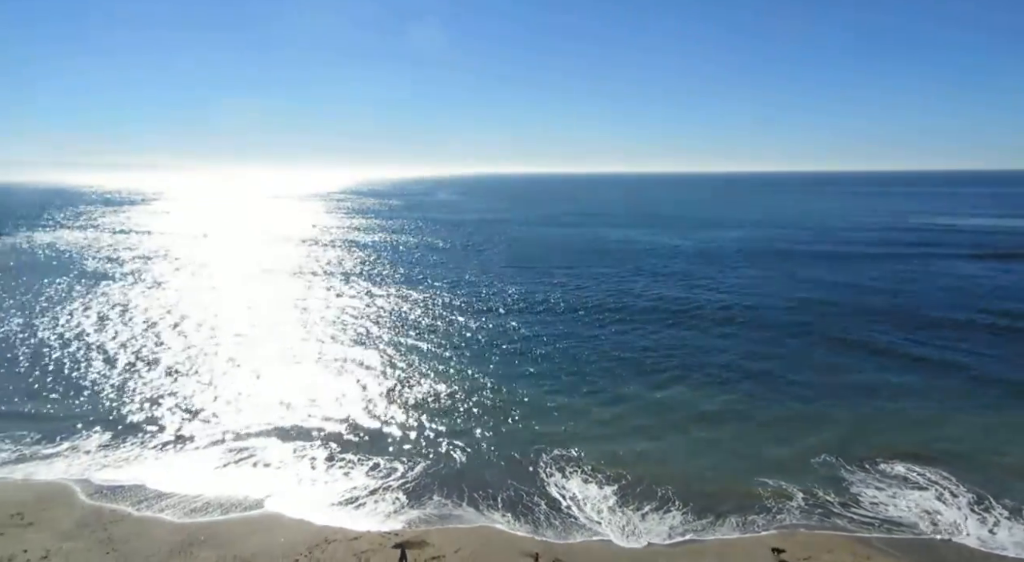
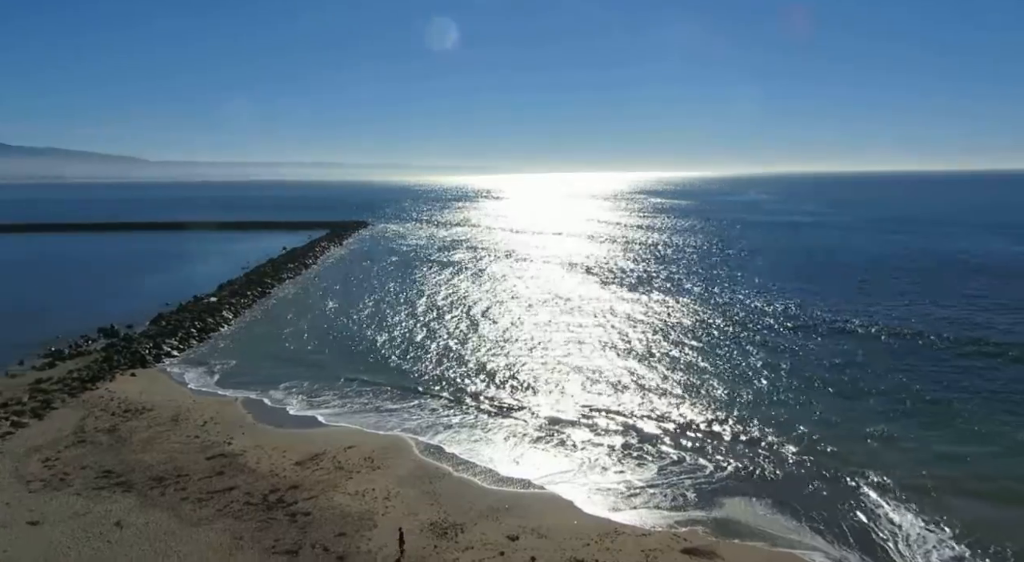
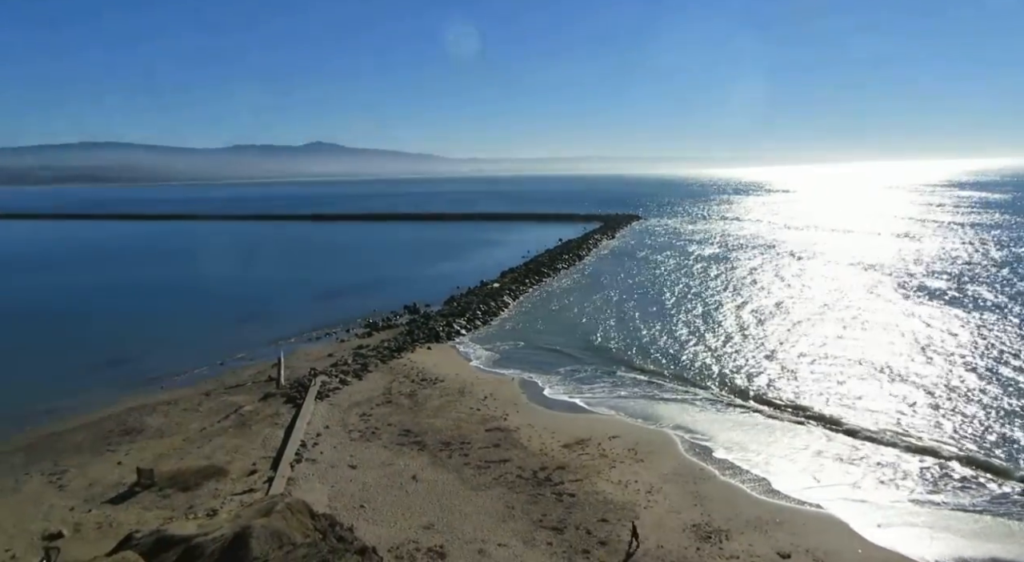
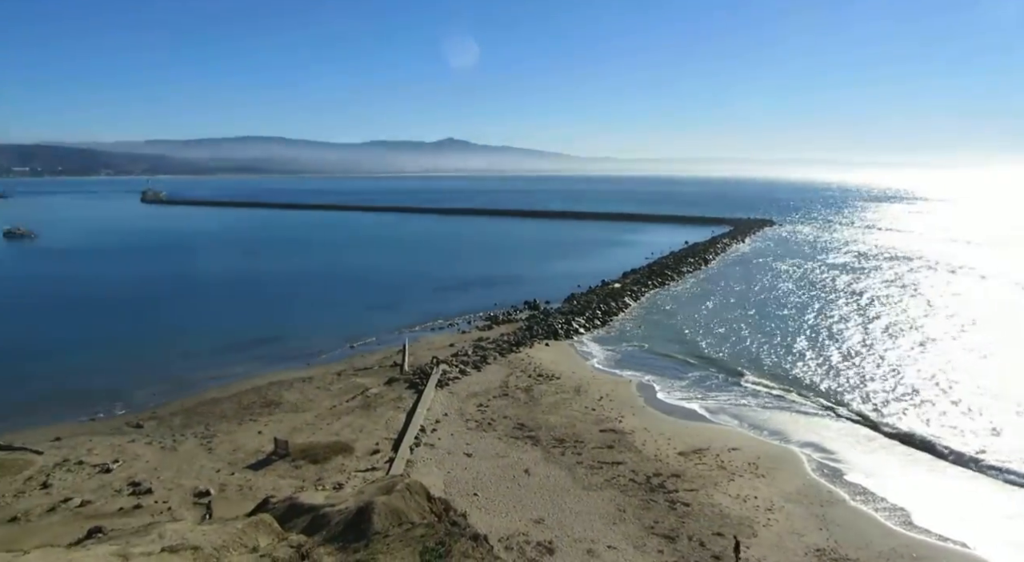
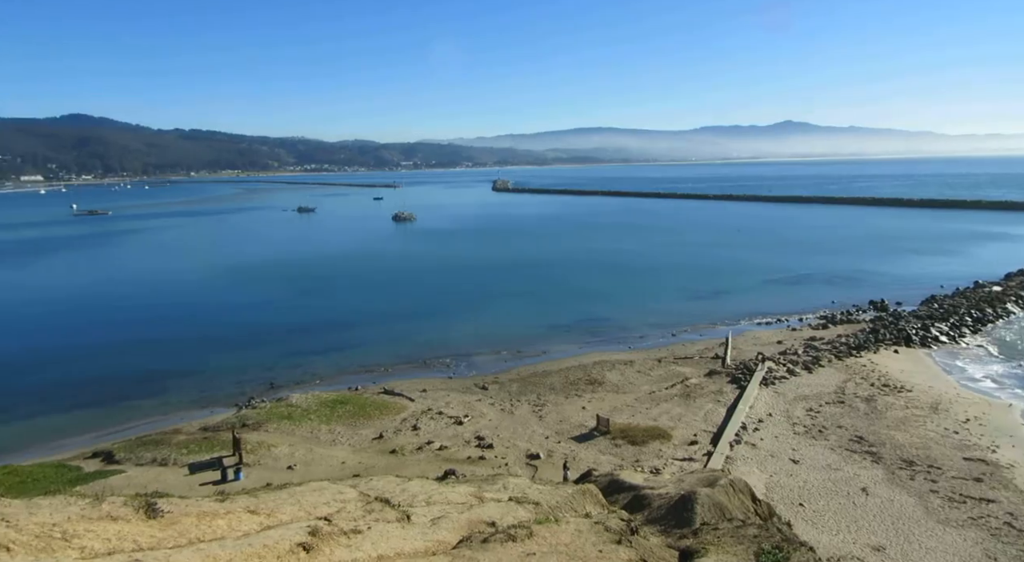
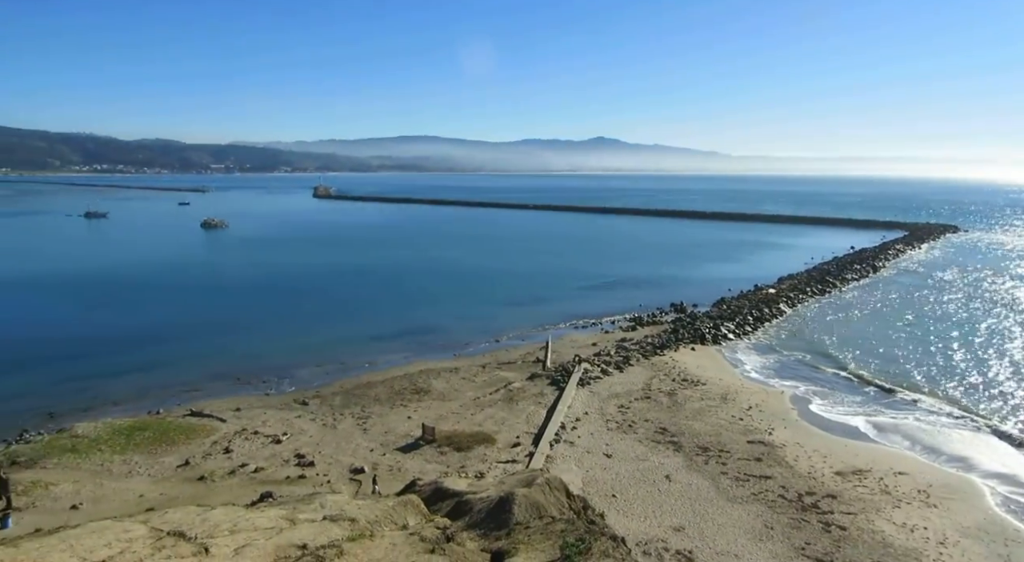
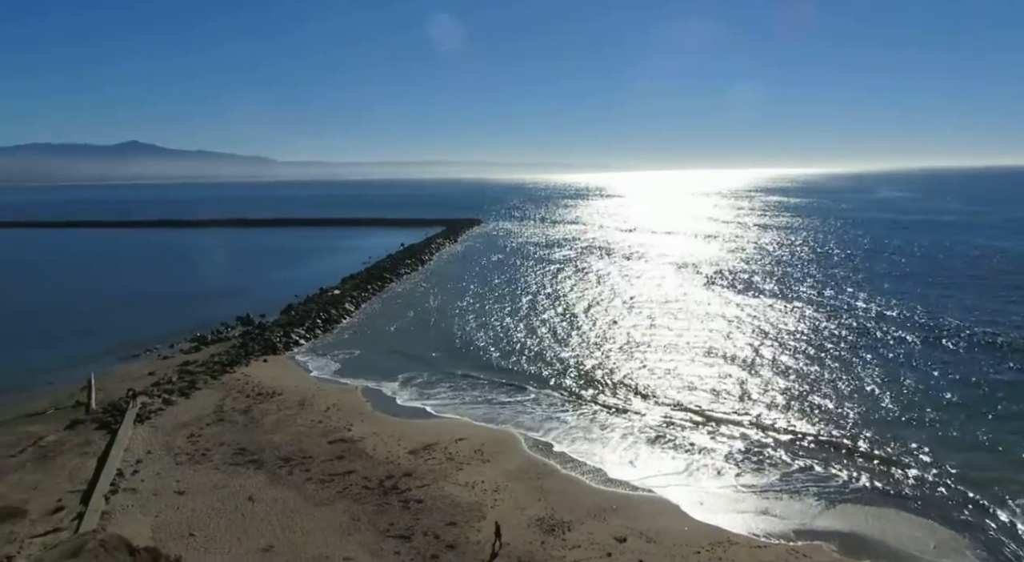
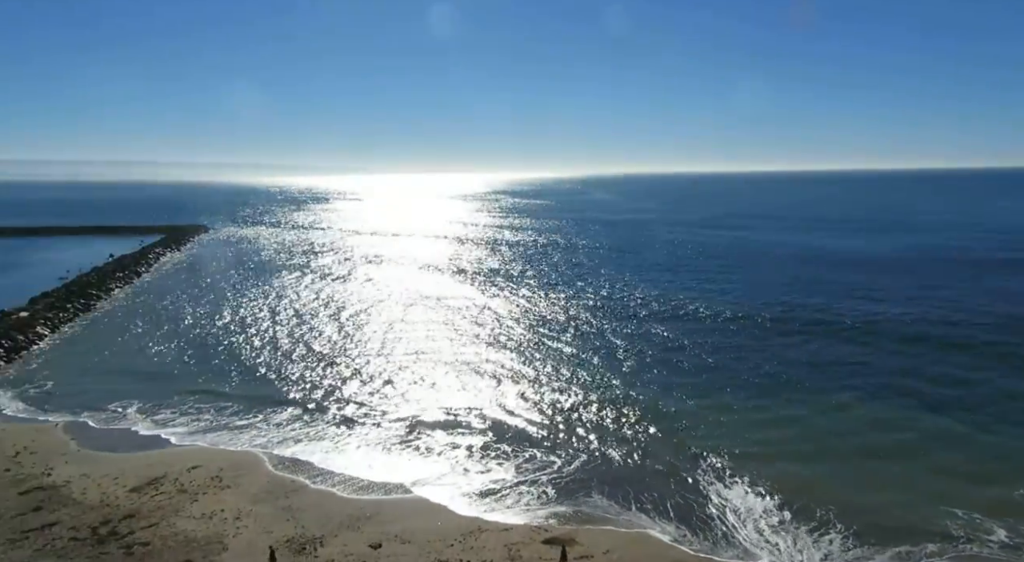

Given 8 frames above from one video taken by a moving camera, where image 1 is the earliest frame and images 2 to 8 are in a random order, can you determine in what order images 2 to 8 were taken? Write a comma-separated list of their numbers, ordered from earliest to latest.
8, 2, 7, 3, 4, 6, 5
